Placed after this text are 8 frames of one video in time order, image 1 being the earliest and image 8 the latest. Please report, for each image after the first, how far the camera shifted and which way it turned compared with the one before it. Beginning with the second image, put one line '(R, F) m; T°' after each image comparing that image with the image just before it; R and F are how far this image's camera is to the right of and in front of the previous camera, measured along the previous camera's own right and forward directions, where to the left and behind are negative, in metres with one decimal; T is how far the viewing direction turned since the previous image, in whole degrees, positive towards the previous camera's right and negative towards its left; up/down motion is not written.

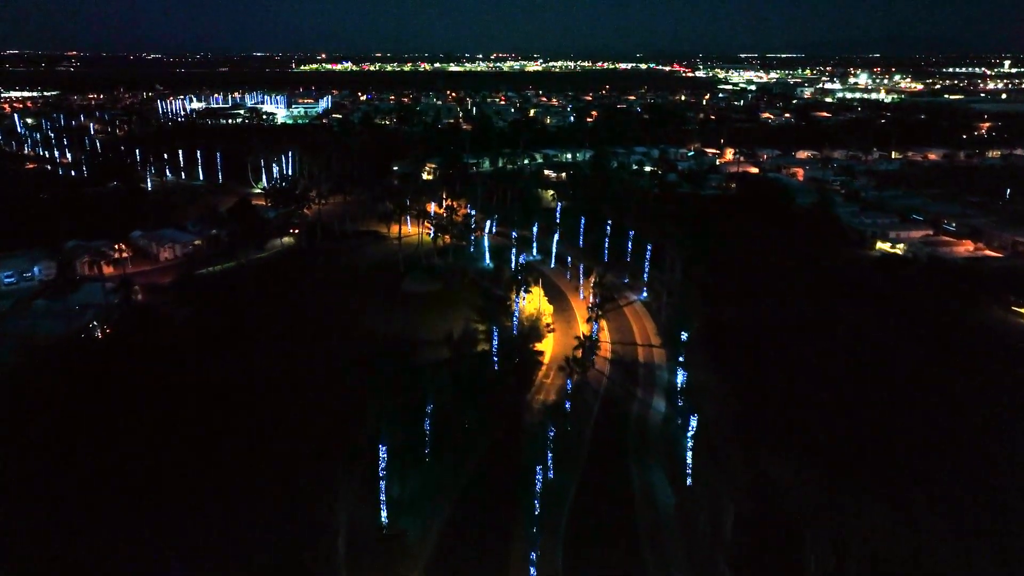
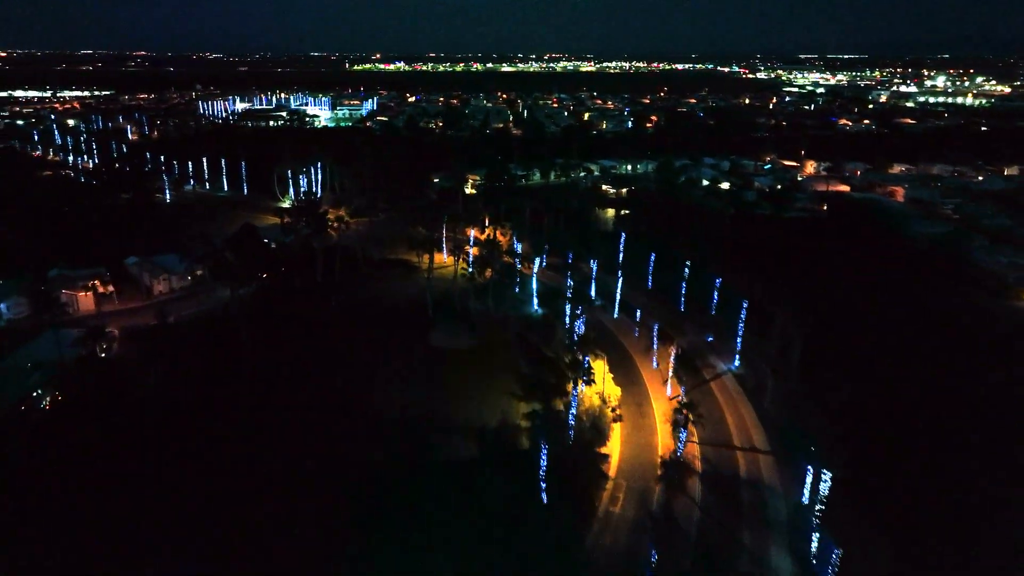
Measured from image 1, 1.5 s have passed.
(-0.2, +4.3) m; -4°
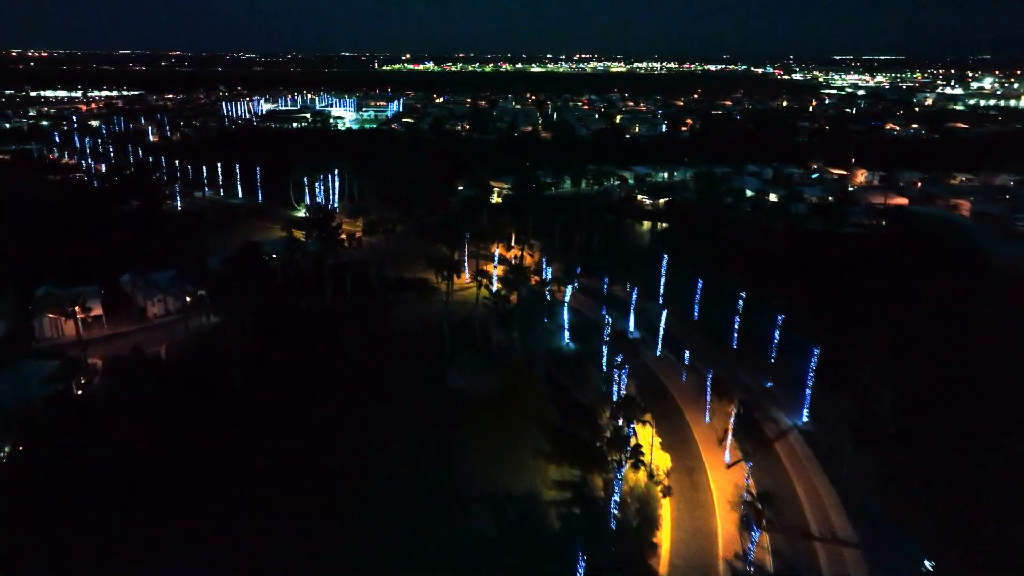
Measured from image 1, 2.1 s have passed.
(-0.1, +2.2) m; -2°
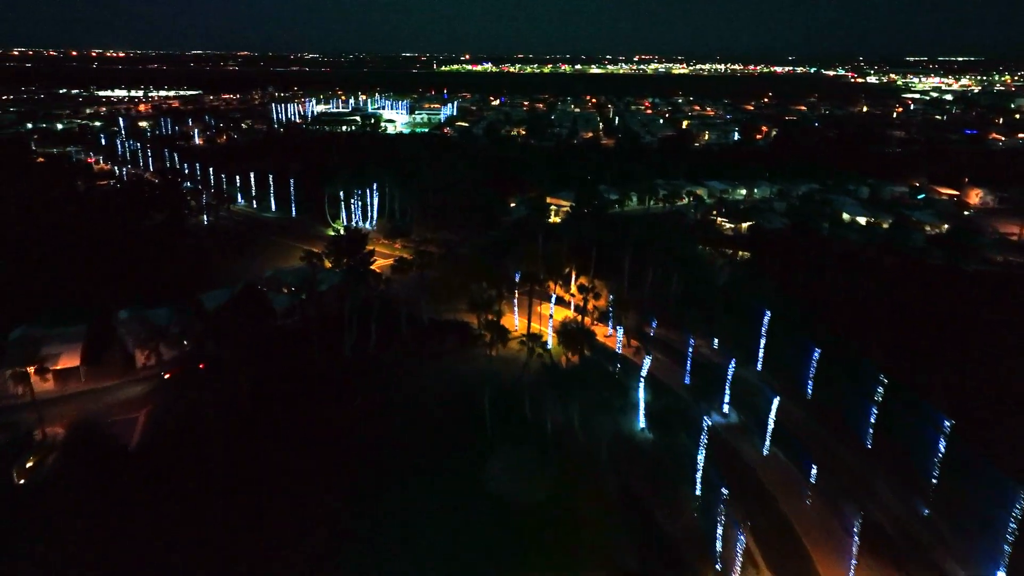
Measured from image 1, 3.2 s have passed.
(-0.2, +3.8) m; -4°
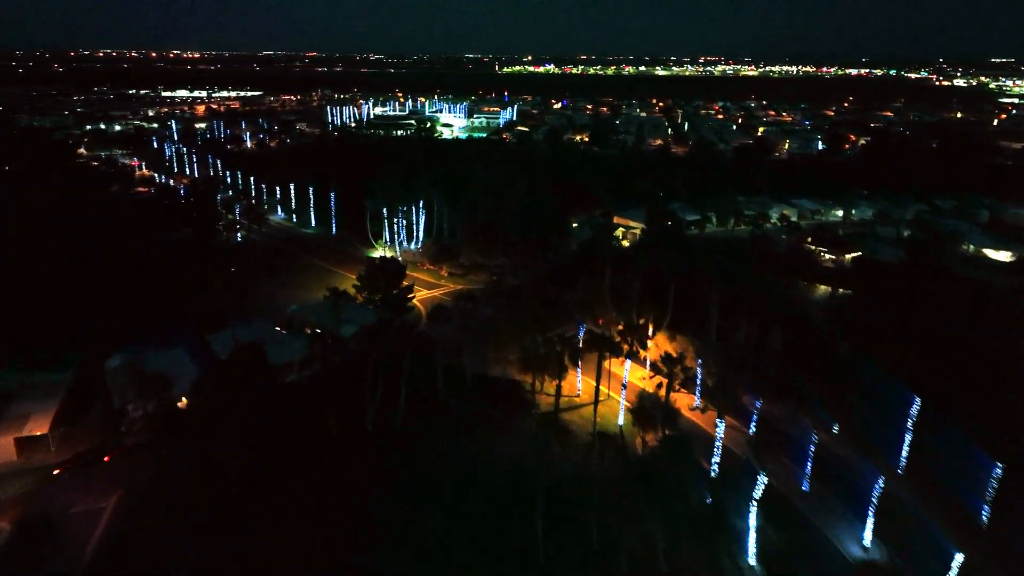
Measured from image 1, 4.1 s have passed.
(-0.2, +3.4) m; -5°
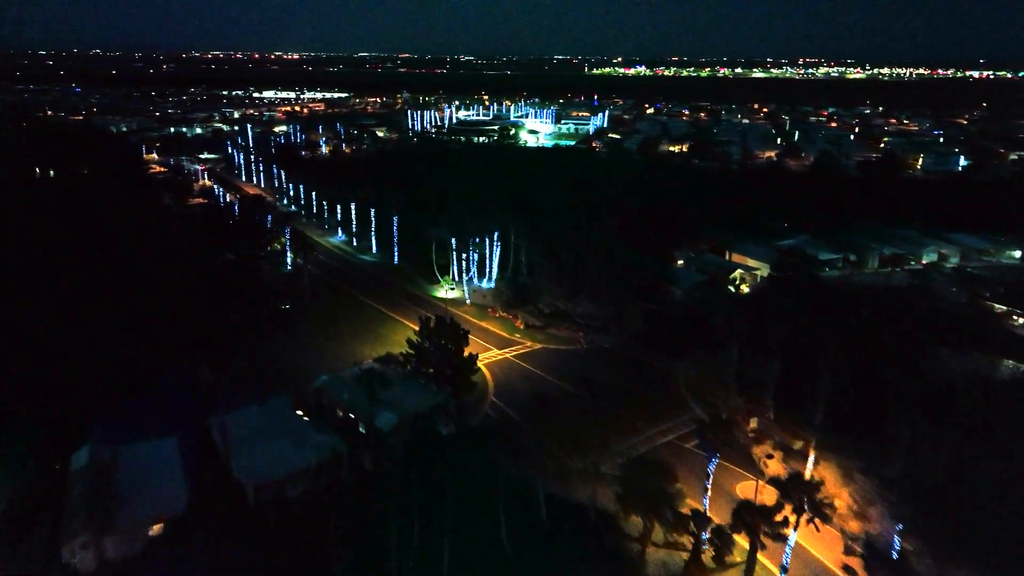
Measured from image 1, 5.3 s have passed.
(-0.3, +4.3) m; -7°
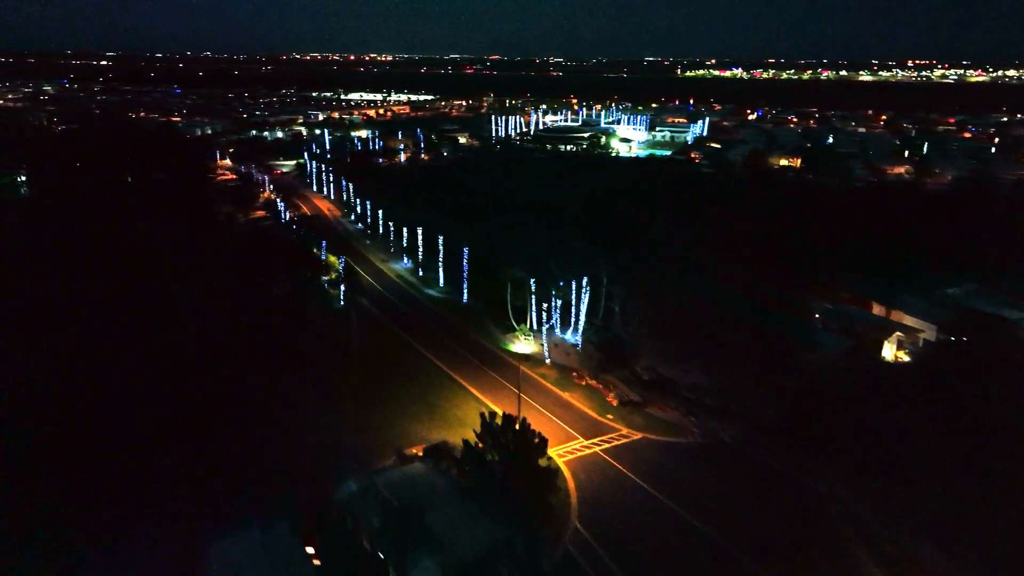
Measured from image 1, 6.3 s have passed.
(-0.3, +3.9) m; -7°
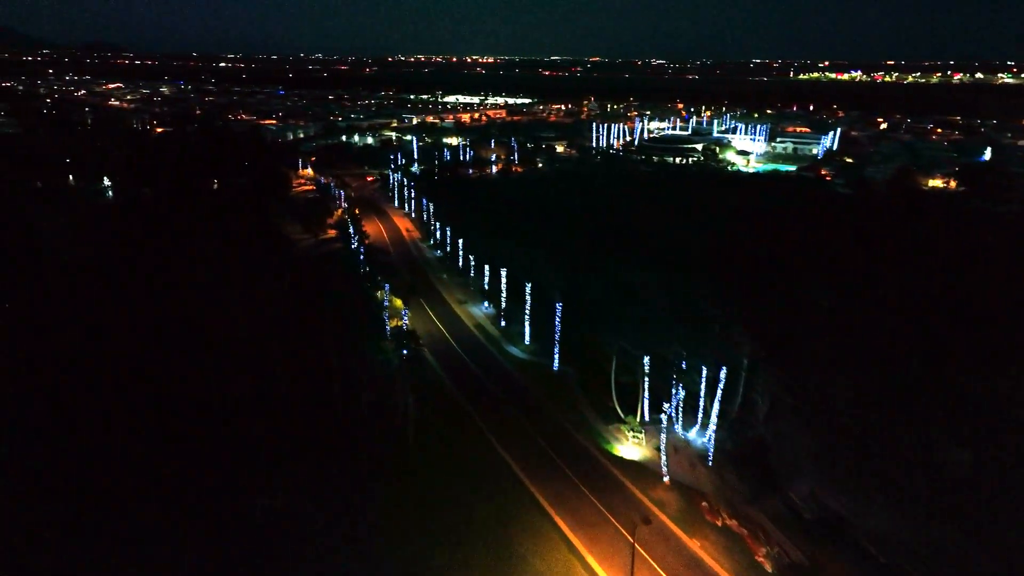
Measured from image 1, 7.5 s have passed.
(-0.4, +4.2) m; -7°
